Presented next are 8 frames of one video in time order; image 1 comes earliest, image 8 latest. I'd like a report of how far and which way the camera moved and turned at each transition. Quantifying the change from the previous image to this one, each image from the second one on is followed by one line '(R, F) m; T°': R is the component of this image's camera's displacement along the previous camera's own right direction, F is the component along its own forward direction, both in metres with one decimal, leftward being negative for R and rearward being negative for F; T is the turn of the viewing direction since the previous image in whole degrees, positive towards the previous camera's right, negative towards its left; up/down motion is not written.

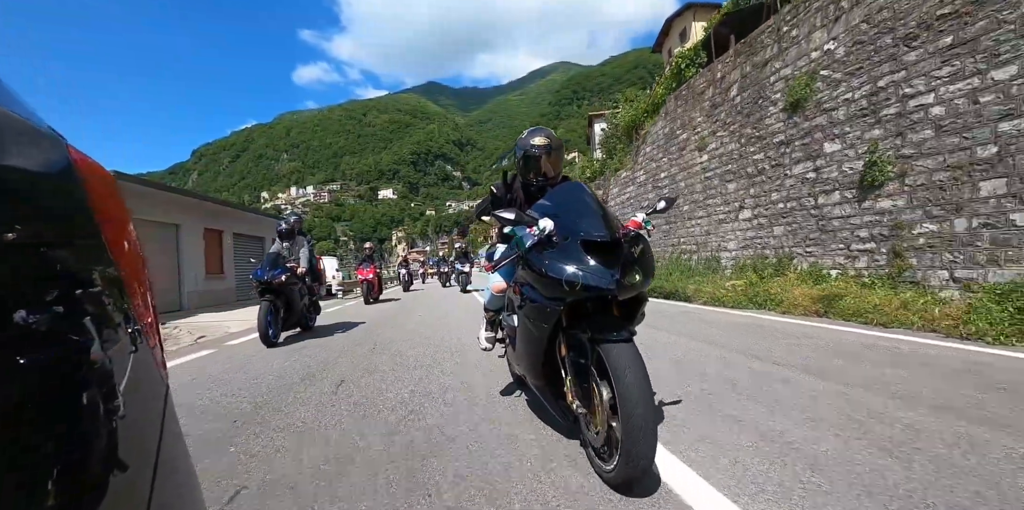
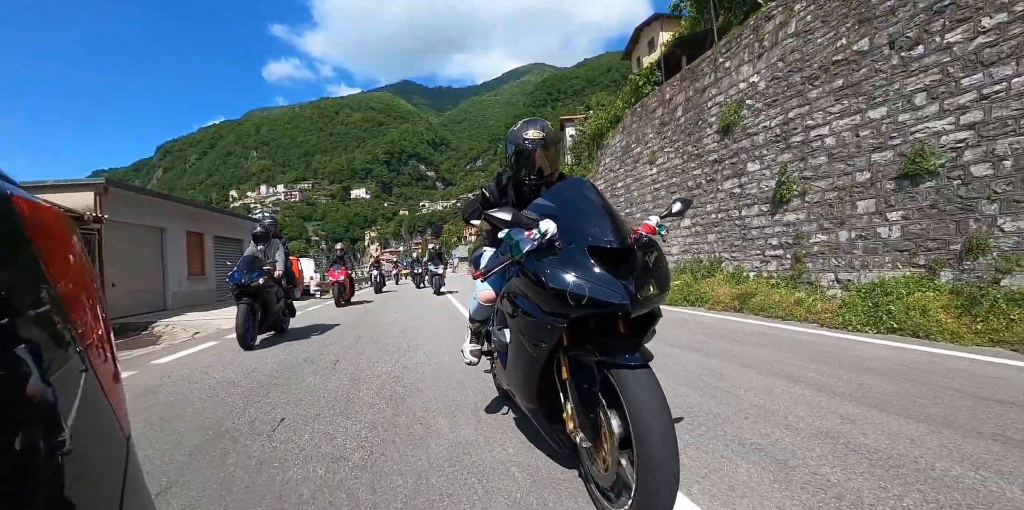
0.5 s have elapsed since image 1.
(+0.2, -0.9) m; +4°
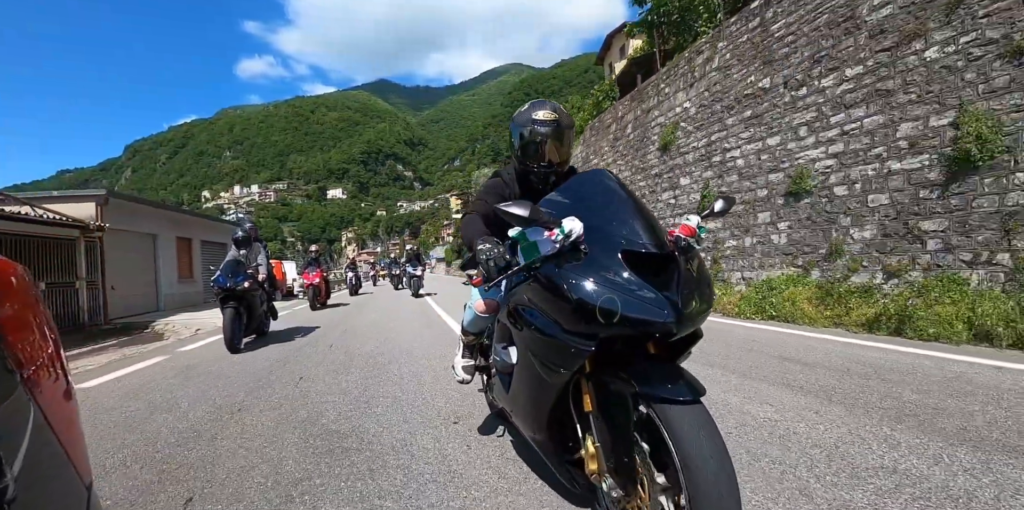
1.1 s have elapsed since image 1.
(+0.3, -1.2) m; +3°
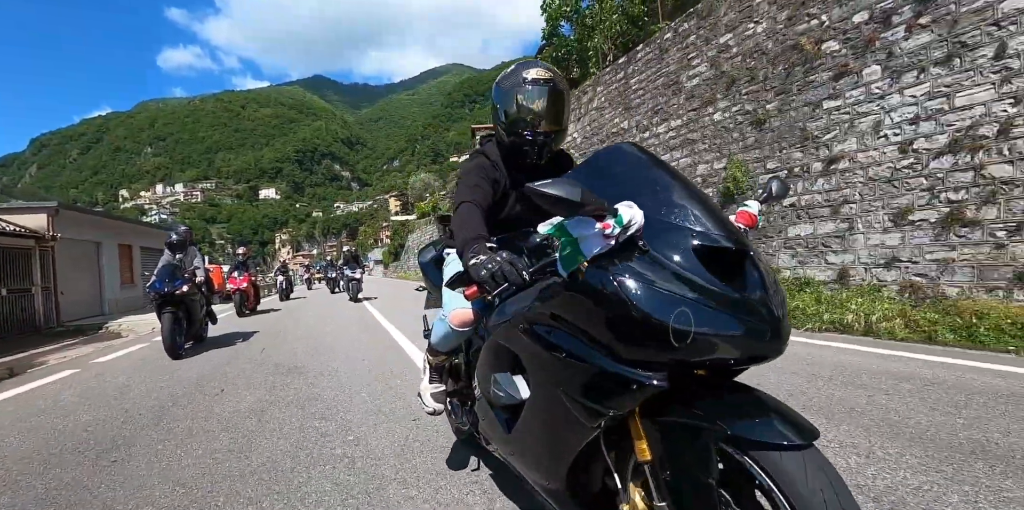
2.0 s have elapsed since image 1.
(+0.8, -2.2) m; +8°
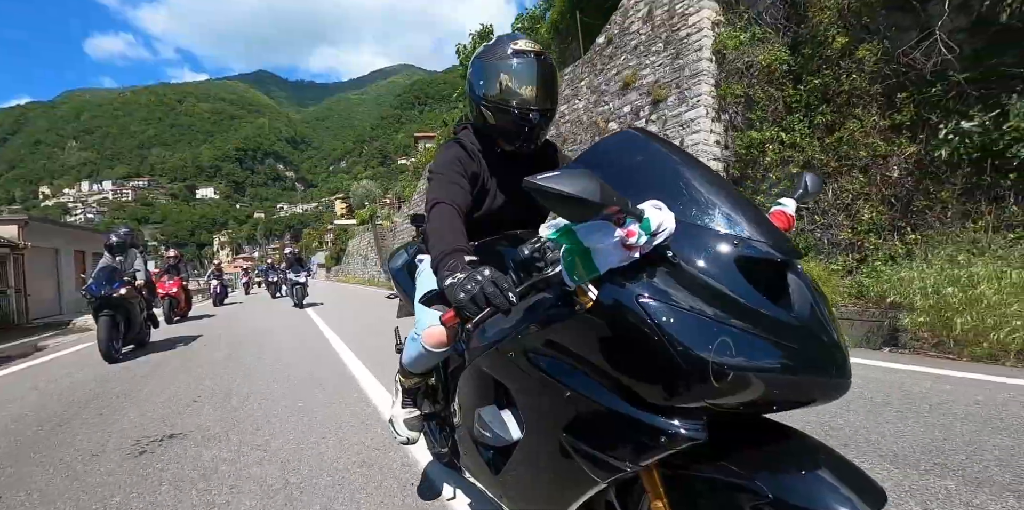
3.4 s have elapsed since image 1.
(+1.7, -3.0) m; +6°
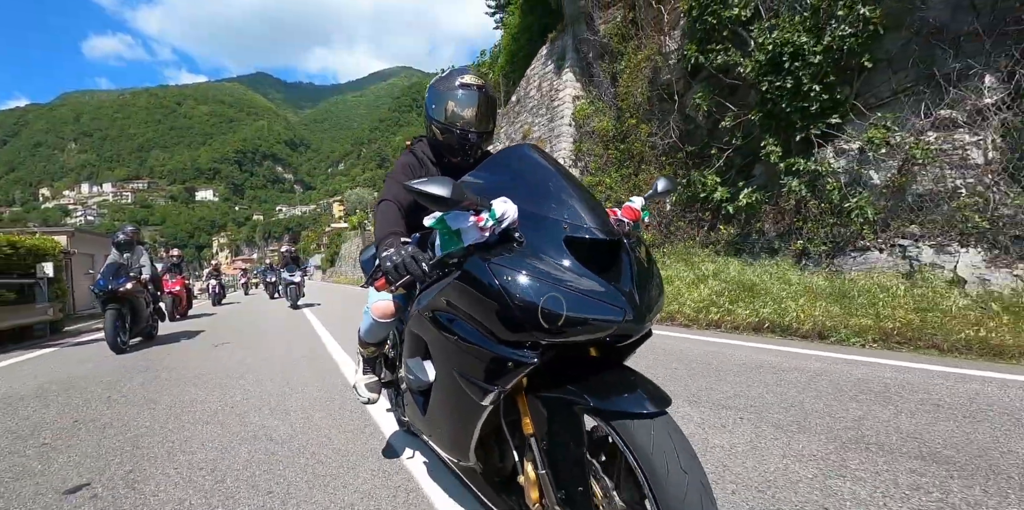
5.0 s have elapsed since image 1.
(+0.3, -0.4) m; 0°
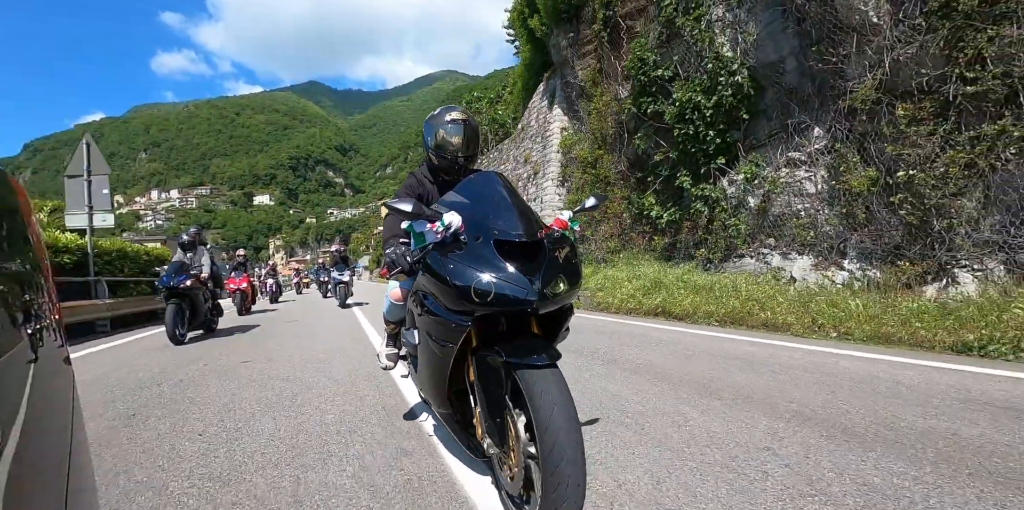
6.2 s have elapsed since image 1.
(+0.3, -0.5) m; -6°
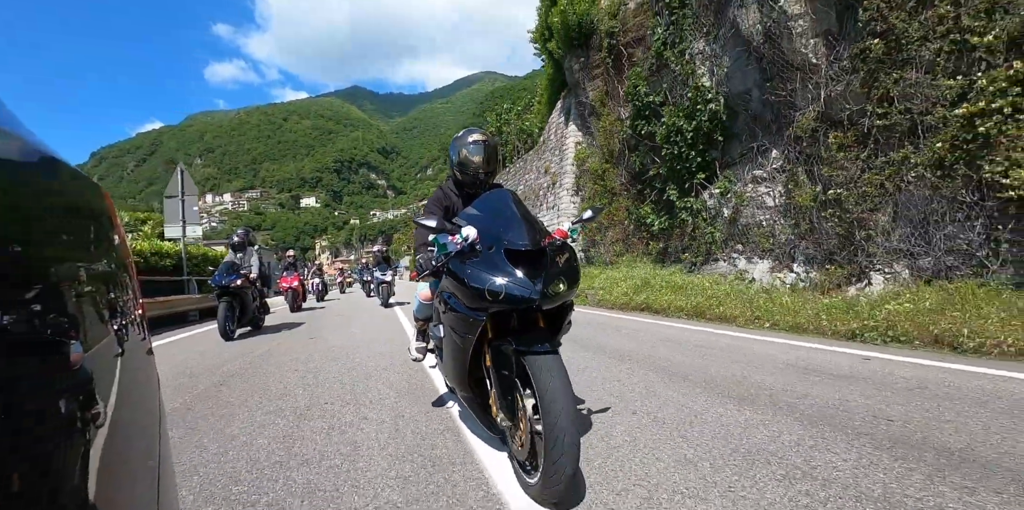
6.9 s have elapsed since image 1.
(+0.1, -0.3) m; -5°
